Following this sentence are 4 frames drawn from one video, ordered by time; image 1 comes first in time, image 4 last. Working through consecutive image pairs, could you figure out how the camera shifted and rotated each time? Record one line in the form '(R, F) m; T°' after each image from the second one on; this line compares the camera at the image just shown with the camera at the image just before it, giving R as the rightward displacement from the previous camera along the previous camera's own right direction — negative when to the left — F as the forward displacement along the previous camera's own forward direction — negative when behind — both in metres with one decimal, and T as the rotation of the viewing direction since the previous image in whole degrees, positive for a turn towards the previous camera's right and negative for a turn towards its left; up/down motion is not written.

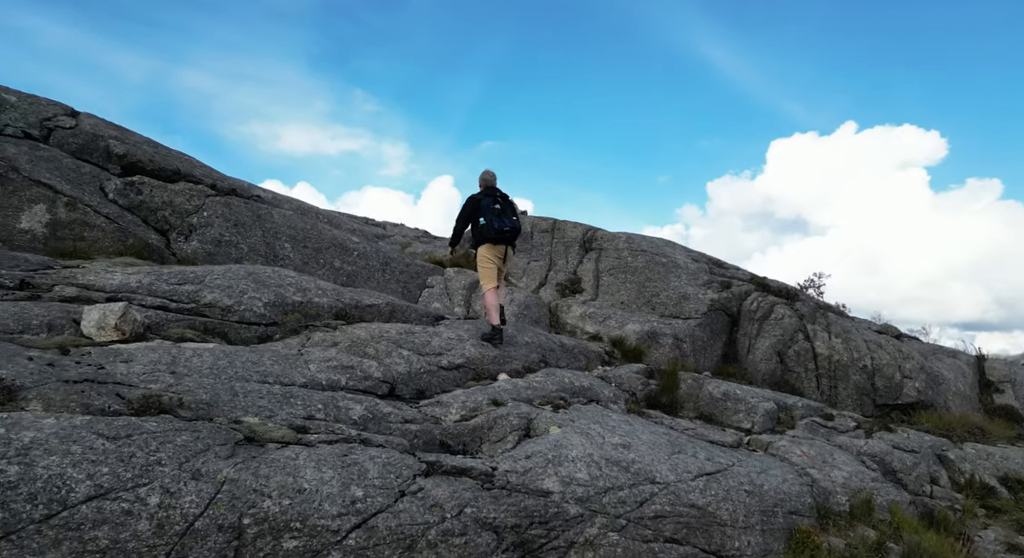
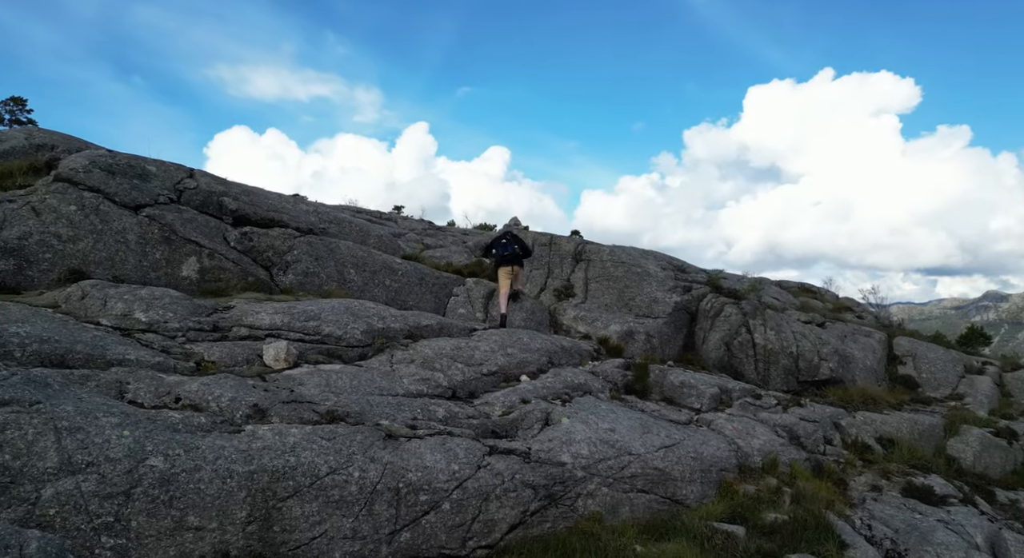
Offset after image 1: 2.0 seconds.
(-1.0, -4.9) m; +2°
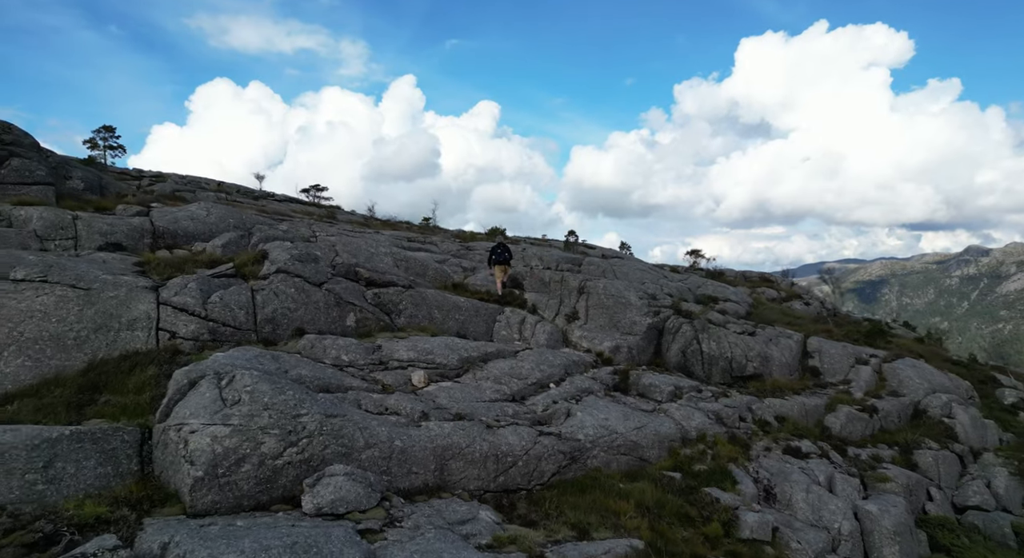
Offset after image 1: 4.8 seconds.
(-1.7, -10.8) m; +1°
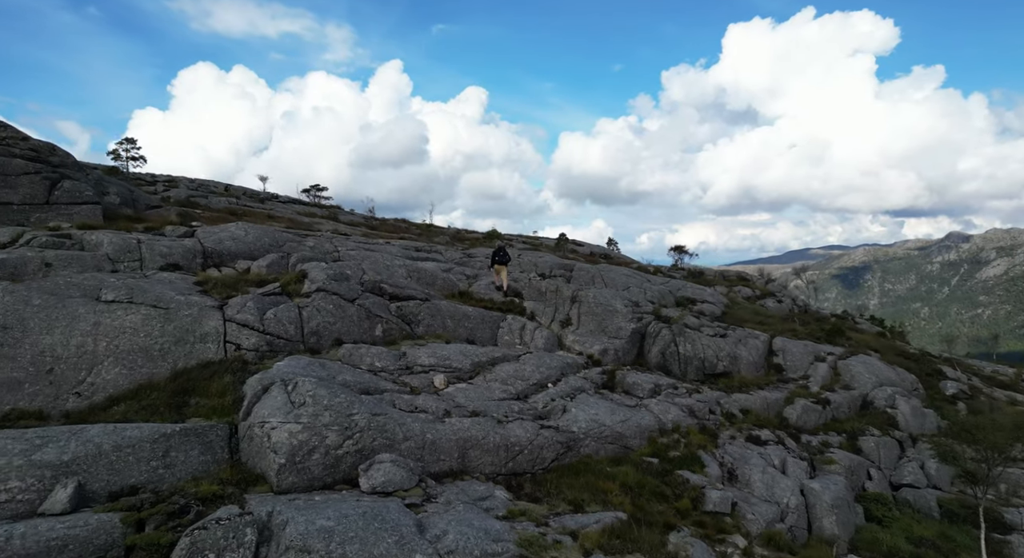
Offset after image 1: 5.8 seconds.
(-0.8, -4.9) m; +1°
